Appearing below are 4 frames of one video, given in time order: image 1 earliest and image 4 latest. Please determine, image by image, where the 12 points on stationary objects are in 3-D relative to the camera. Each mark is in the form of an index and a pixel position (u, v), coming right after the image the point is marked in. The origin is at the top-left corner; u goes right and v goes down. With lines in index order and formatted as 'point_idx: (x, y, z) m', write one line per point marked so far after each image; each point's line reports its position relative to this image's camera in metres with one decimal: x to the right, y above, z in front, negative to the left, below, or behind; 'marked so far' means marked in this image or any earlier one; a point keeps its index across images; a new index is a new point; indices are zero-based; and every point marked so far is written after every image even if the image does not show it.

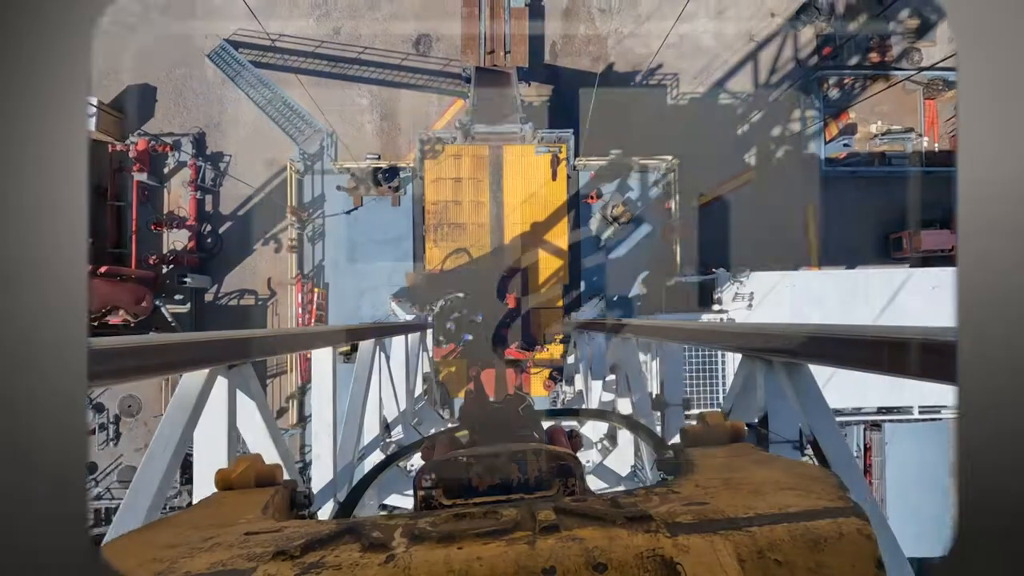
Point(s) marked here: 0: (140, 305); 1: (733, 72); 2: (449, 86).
0: (-9.2, -0.4, +13.5) m
1: (+6.2, +6.1, +15.3) m
2: (-1.8, +5.6, +15.2) m
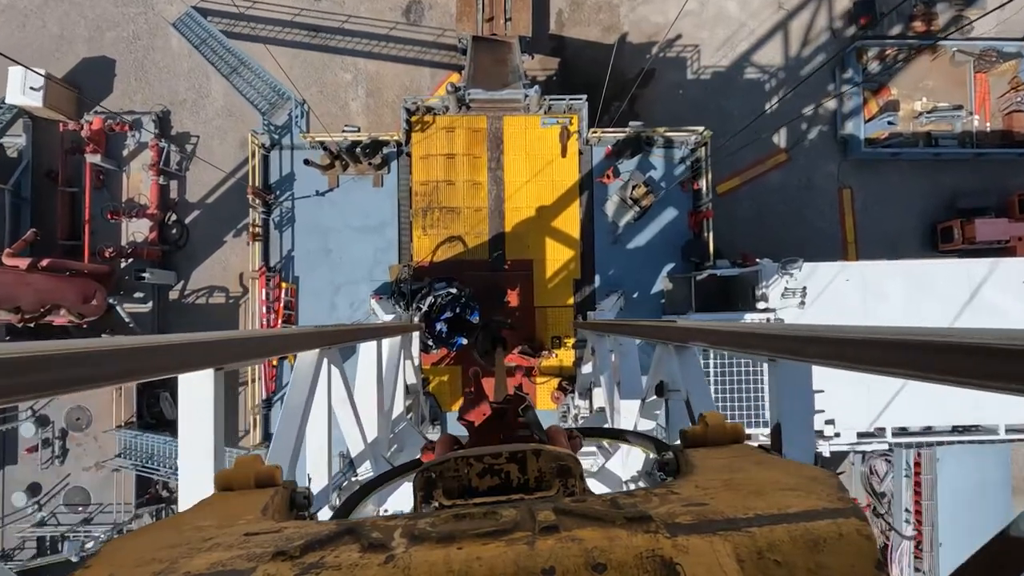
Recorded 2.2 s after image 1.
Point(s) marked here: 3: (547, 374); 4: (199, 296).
0: (-9.1, -0.3, +11.9) m
1: (+6.3, +6.2, +13.7) m
2: (-1.7, +5.7, +13.6) m
3: (+0.9, -2.1, +12.9) m
4: (-7.7, -0.2, +13.5) m
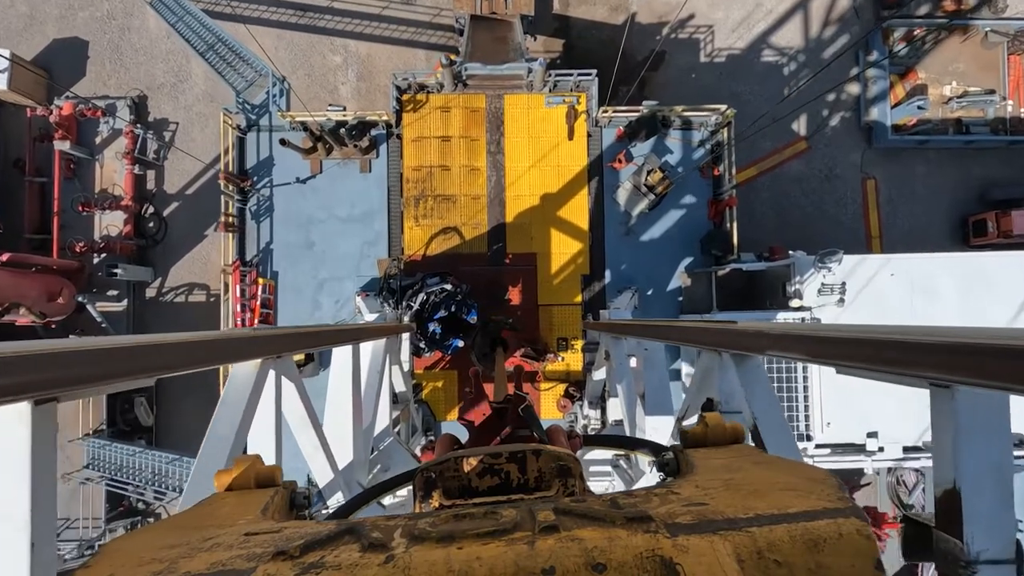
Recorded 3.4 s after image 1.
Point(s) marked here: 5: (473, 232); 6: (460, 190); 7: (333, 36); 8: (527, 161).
0: (-9.1, -0.3, +11.0) m
1: (+6.3, +6.2, +12.8) m
2: (-1.7, +5.7, +12.7) m
3: (+0.9, -2.0, +12.0) m
4: (-7.7, -0.1, +12.6) m
5: (-0.8, +1.2, +11.9) m
6: (-1.1, +2.1, +11.9) m
7: (-4.1, +5.8, +12.7) m
8: (+0.3, +2.8, +11.9) m
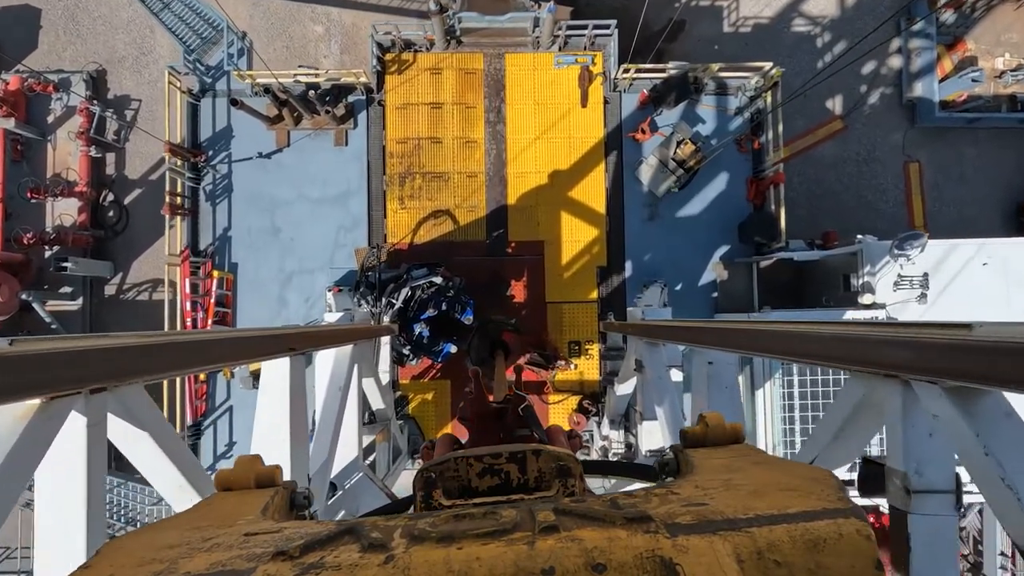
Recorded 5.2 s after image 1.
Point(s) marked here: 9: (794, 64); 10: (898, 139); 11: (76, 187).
0: (-9.1, -0.2, +9.7) m
1: (+6.3, +6.3, +11.5) m
2: (-1.7, +5.8, +11.4) m
3: (+0.9, -1.9, +10.7) m
4: (-7.7, -0.1, +11.3) m
5: (-0.8, +1.2, +10.6) m
6: (-1.1, +2.1, +10.5) m
7: (-4.1, +5.9, +11.4) m
8: (+0.4, +2.8, +10.6) m
9: (+5.9, +4.7, +11.5) m
10: (+8.1, +3.1, +11.5) m
11: (-8.7, +2.0, +11.0) m
